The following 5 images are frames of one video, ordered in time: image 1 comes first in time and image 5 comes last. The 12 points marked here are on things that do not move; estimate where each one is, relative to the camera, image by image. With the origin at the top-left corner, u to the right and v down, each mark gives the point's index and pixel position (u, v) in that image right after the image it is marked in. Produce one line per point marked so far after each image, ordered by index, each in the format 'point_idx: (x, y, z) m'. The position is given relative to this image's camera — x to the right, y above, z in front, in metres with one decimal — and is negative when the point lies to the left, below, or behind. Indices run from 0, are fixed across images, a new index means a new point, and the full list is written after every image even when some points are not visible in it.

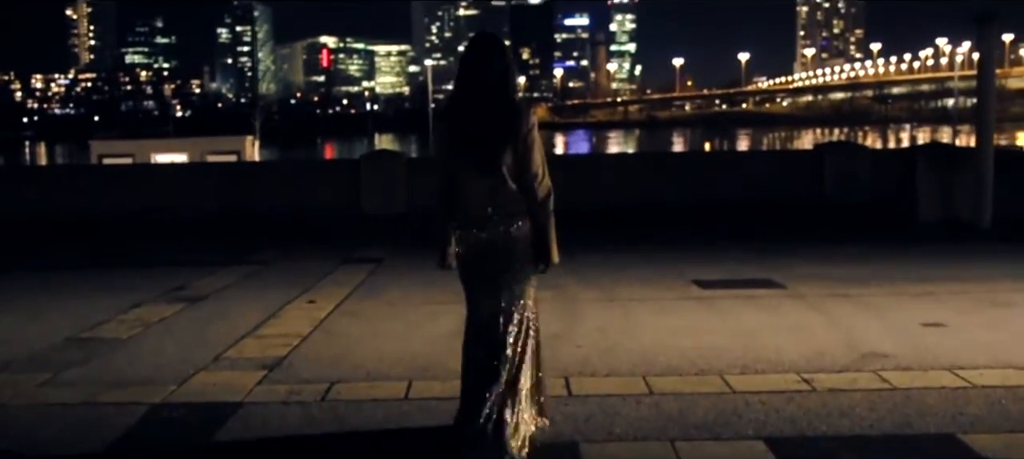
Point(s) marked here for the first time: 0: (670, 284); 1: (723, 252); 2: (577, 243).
0: (+1.4, -0.5, +11.3) m
1: (+2.3, -0.3, +13.9) m
2: (+0.7, -0.2, +15.0) m
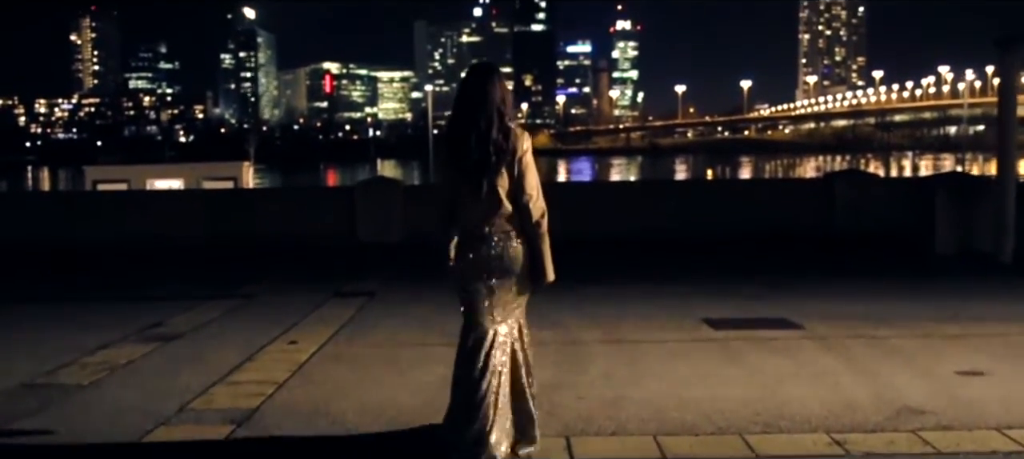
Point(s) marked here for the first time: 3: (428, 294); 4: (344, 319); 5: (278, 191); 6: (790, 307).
0: (+1.4, -0.8, +10.6) m
1: (+2.3, -0.6, +13.1) m
2: (+0.7, -0.5, +14.3) m
3: (-0.8, -0.7, +13.5) m
4: (-1.5, -0.8, +11.5) m
5: (-3.6, +0.6, +19.9) m
6: (+2.5, -0.7, +11.3) m
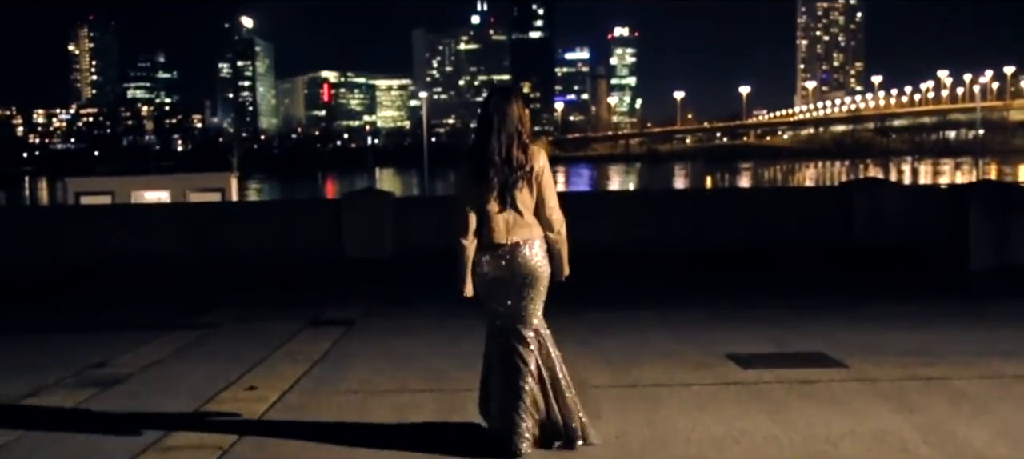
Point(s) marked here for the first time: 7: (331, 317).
0: (+1.4, -0.9, +9.2) m
1: (+2.2, -0.8, +11.7) m
2: (+0.6, -0.7, +12.9) m
3: (-0.8, -0.9, +12.1) m
4: (-1.5, -1.0, +10.1) m
5: (-3.6, +0.3, +18.5) m
6: (+2.4, -0.9, +9.9) m
7: (-1.8, -0.9, +12.5) m
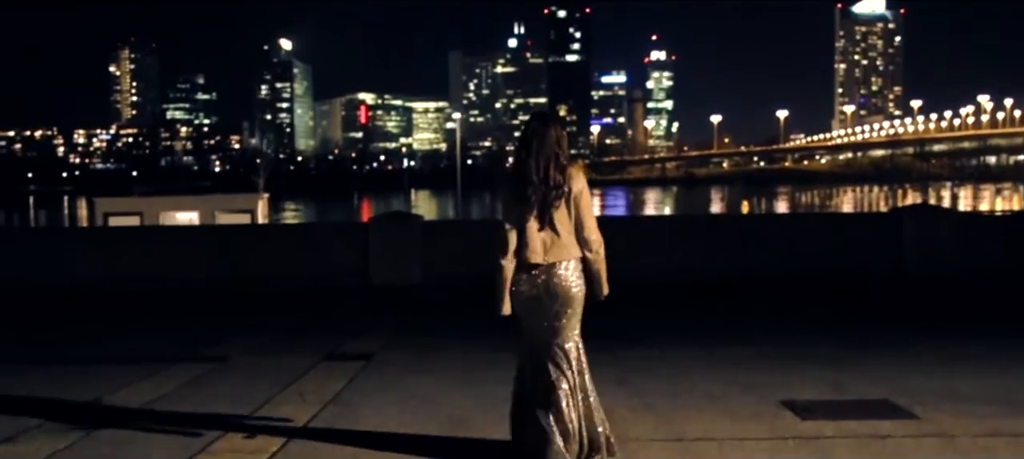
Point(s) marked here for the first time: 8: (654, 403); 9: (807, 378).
0: (+1.6, -1.1, +8.2) m
1: (+2.5, -1.0, +10.7) m
2: (+0.9, -1.0, +11.9) m
3: (-0.6, -1.1, +11.2) m
4: (-1.3, -1.2, +9.2) m
5: (-3.1, 0.0, +17.7) m
6: (+2.7, -1.1, +9.0) m
7: (-1.5, -1.1, +11.6) m
8: (+0.9, -1.2, +8.3) m
9: (+2.1, -1.1, +9.3) m
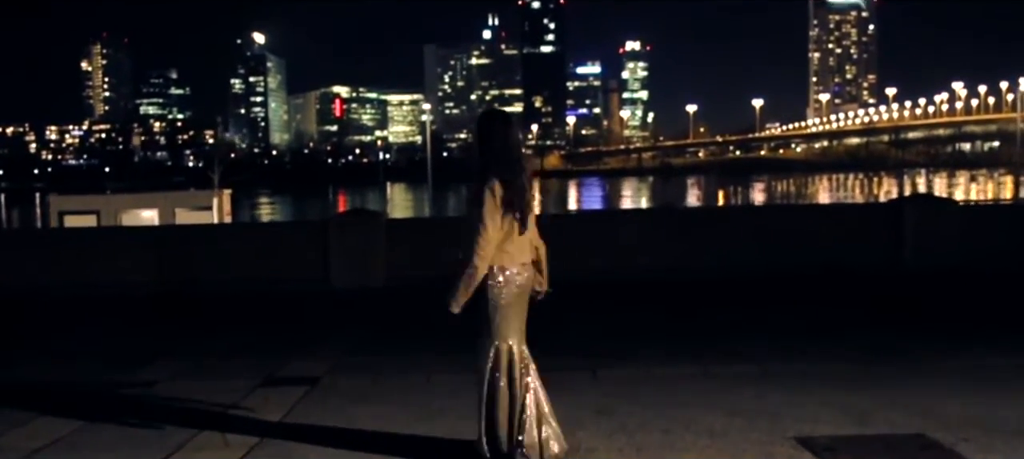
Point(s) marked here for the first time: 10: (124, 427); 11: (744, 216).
0: (+1.4, -1.2, +6.8) m
1: (+2.2, -1.0, +9.4) m
2: (+0.7, -1.0, +10.6) m
3: (-0.8, -1.1, +9.8) m
4: (-1.5, -1.2, +7.8) m
5: (-3.5, 0.0, +16.2) m
6: (+2.4, -1.1, +7.6) m
7: (-1.8, -1.1, +10.2) m
8: (+0.7, -1.2, +6.9) m
9: (+1.9, -1.1, +7.9) m
10: (-2.5, -1.3, +8.2) m
11: (+3.0, +0.2, +16.0) m
